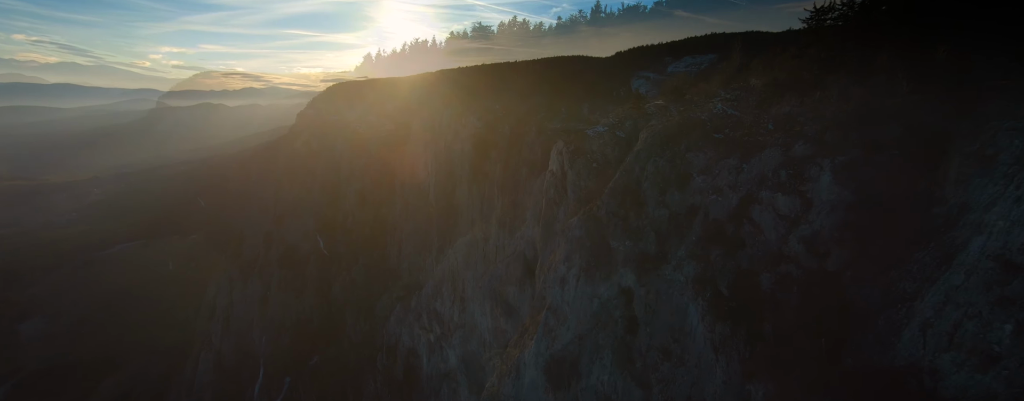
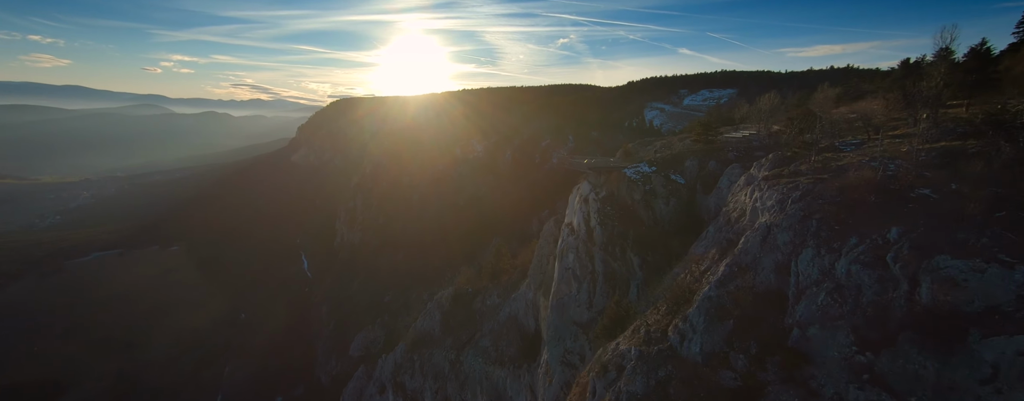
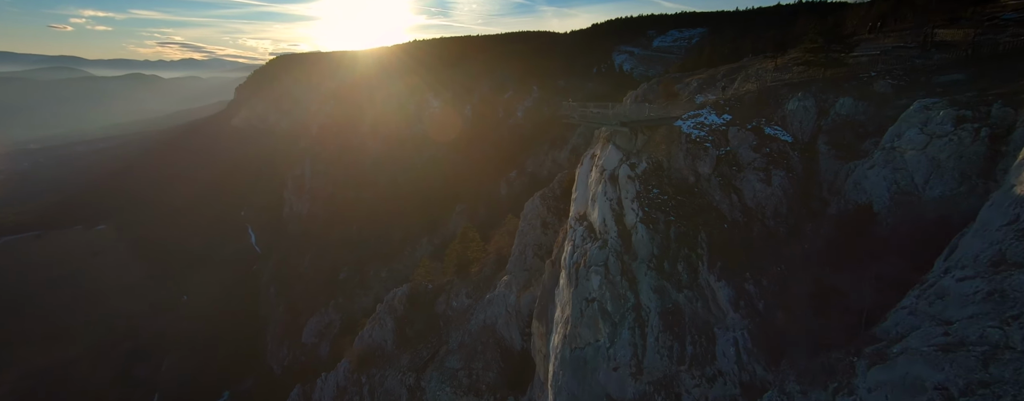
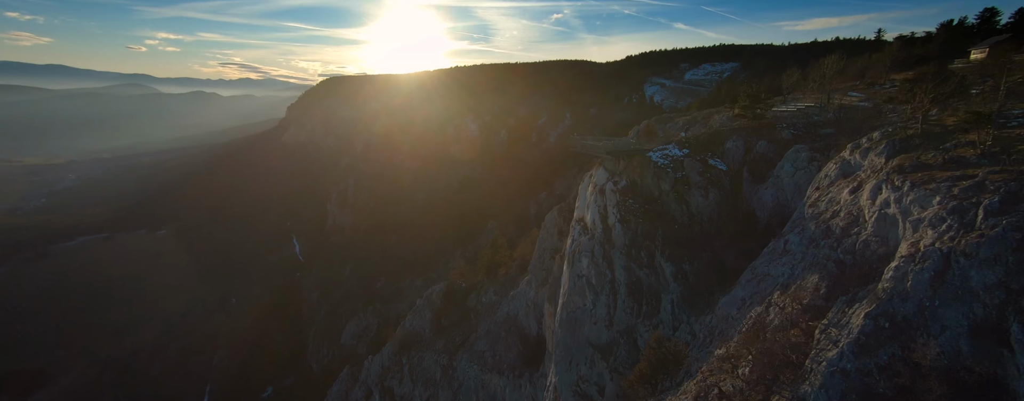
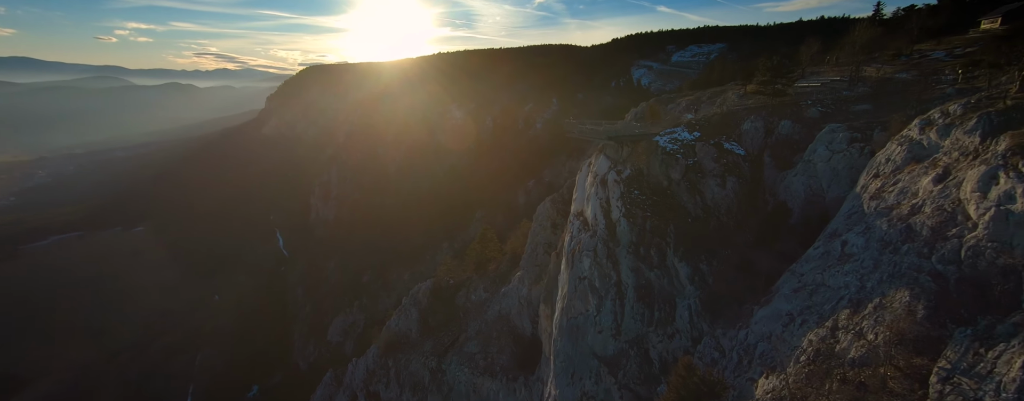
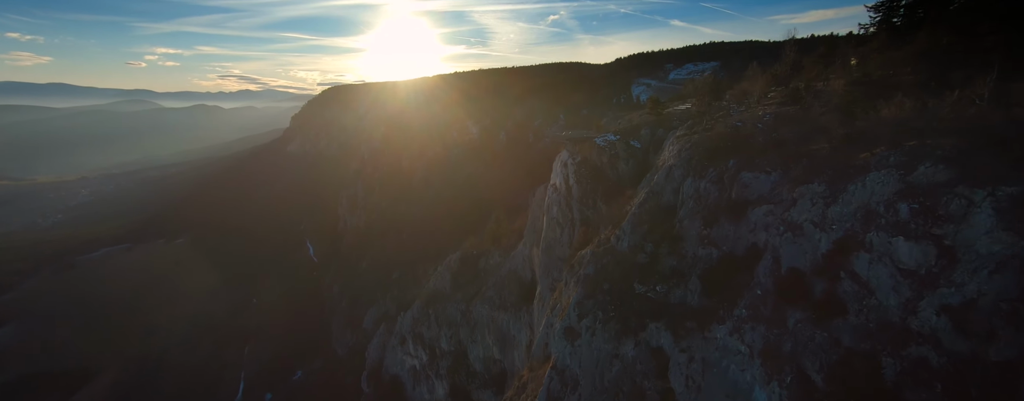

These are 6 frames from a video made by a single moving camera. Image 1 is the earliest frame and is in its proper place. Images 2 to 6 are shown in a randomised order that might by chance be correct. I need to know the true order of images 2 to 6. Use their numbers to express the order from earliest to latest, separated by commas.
6, 2, 4, 5, 3
